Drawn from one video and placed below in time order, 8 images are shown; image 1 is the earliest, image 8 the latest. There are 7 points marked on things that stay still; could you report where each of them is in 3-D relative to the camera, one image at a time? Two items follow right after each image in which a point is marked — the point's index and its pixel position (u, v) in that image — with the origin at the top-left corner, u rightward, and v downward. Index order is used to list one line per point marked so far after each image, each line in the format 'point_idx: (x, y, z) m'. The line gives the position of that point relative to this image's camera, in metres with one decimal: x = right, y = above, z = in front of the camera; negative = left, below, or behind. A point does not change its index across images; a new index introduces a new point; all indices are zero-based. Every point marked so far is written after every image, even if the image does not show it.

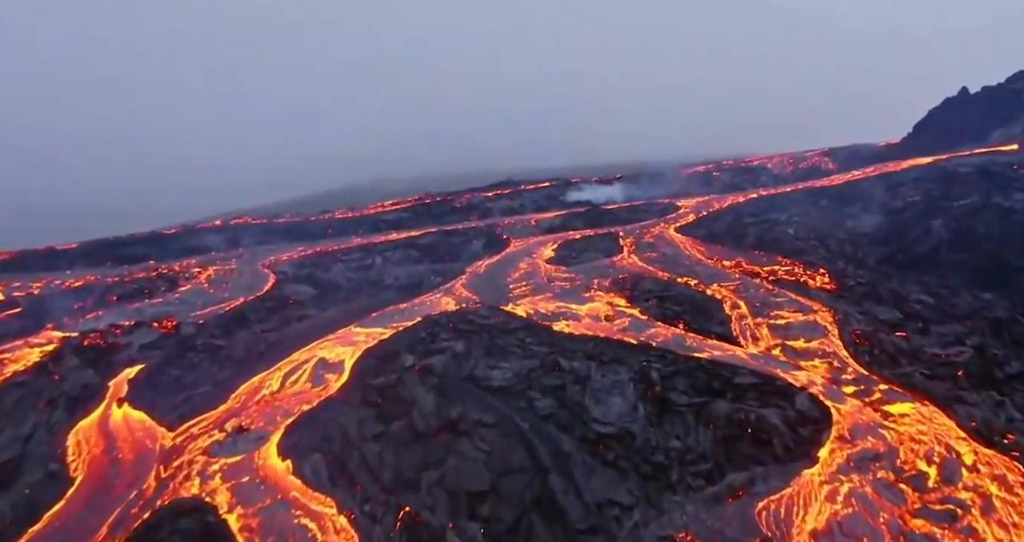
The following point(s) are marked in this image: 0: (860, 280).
0: (+11.7, -0.3, +18.7) m
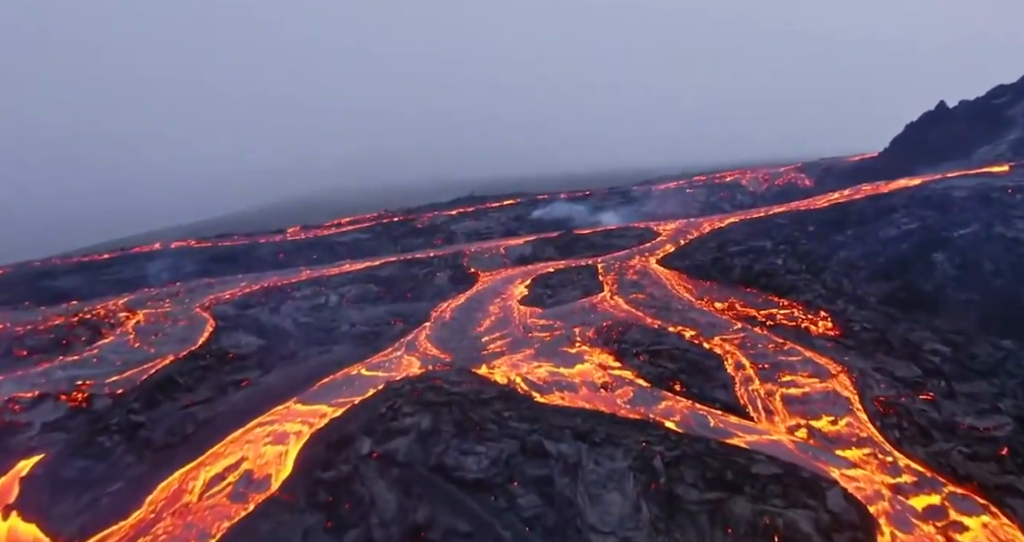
0: (+10.8, -1.6, +17.0) m
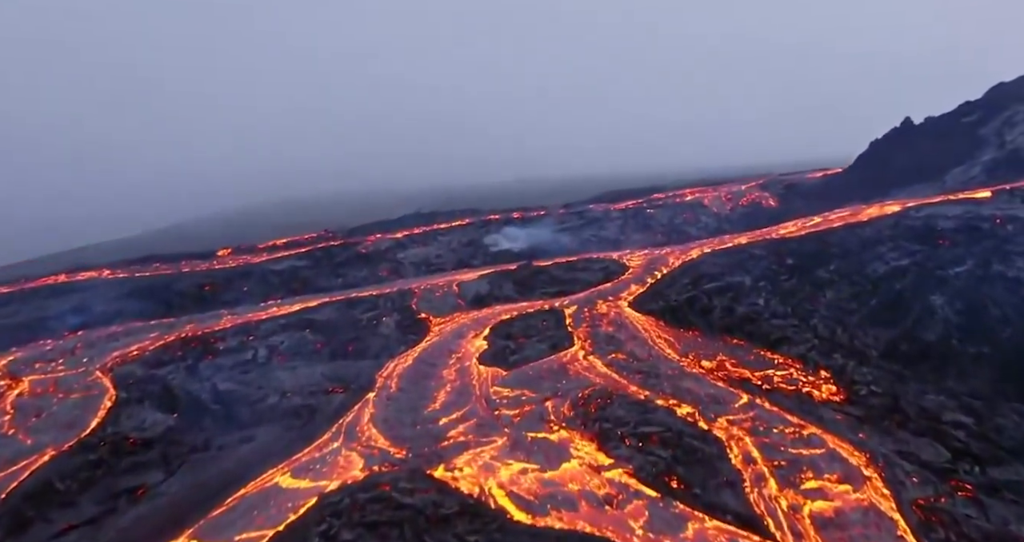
0: (+9.8, -3.1, +15.1) m
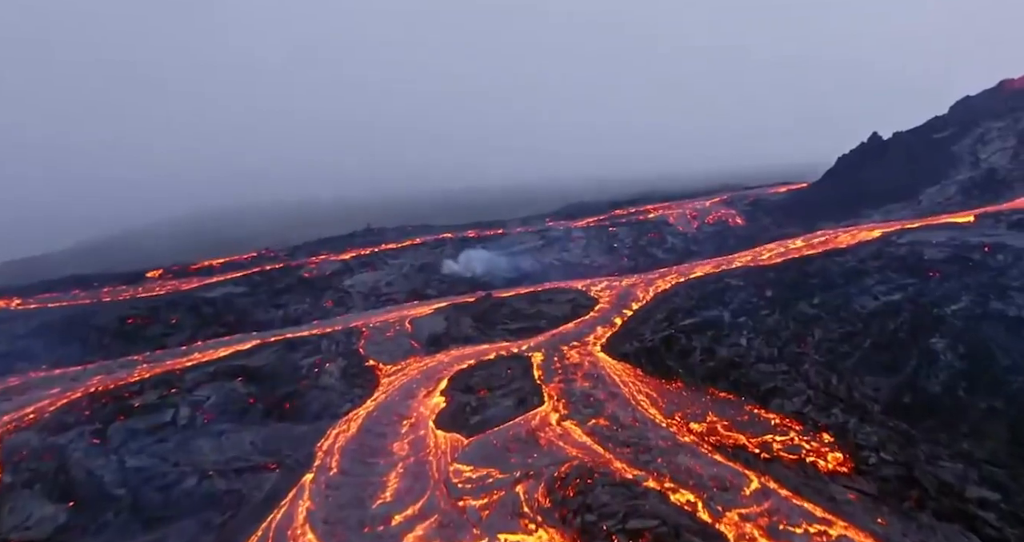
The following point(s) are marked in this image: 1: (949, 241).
0: (+8.9, -4.3, +13.5) m
1: (+14.8, +1.0, +18.9) m
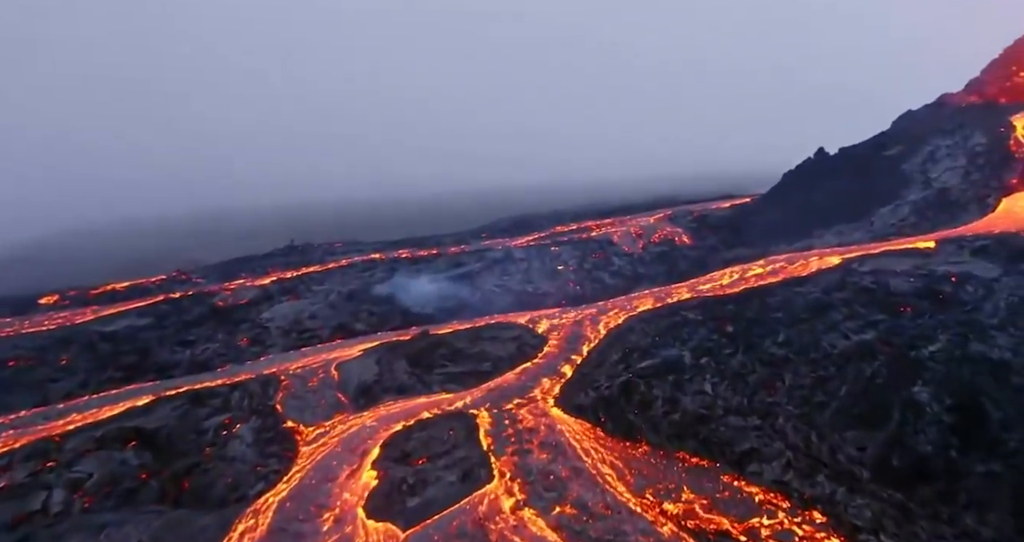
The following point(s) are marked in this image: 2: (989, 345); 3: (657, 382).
0: (+7.8, -5.5, +11.8) m
1: (+12.8, 0.0, +17.9) m
2: (+12.3, -1.9, +14.4) m
3: (+4.8, -3.6, +18.5) m
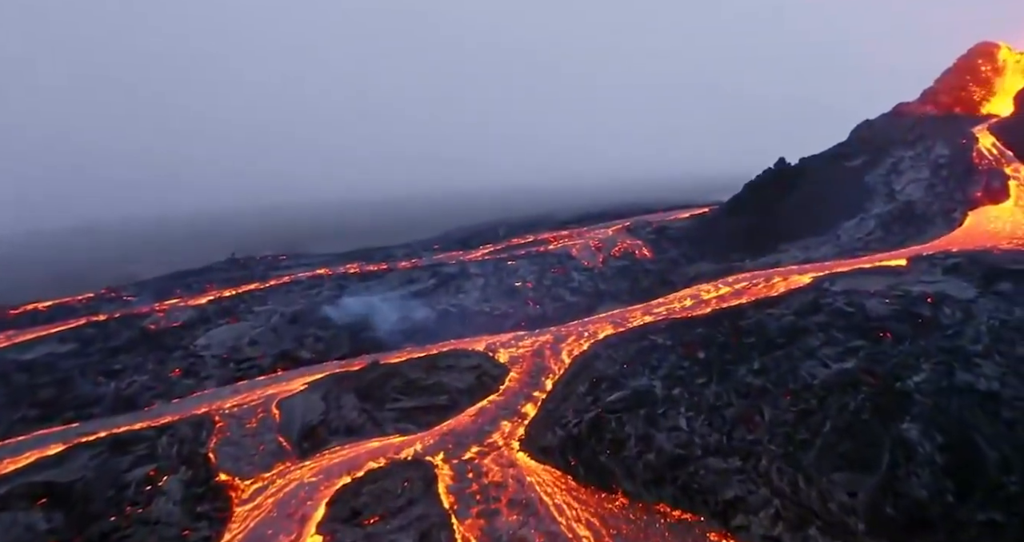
0: (+7.1, -6.2, +10.7) m
1: (+11.5, -0.6, +17.2) m
2: (+11.3, -2.5, +13.6) m
3: (+3.5, -4.5, +17.1) m
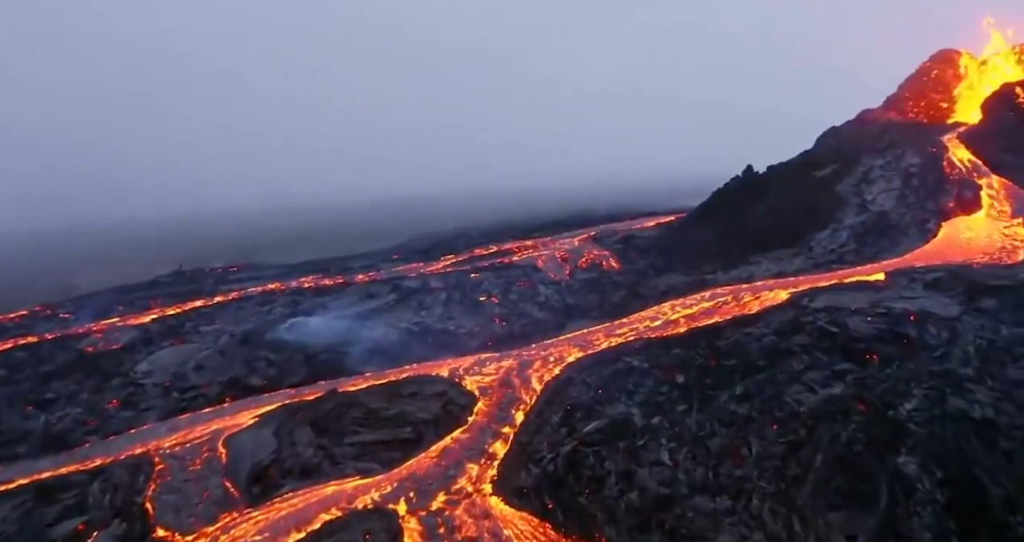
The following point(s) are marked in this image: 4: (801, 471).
0: (+6.8, -6.8, +9.8) m
1: (+10.6, -1.1, +16.6) m
2: (+10.6, -3.0, +13.0) m
3: (+2.7, -5.2, +16.0) m
4: (+7.0, -4.8, +13.5) m
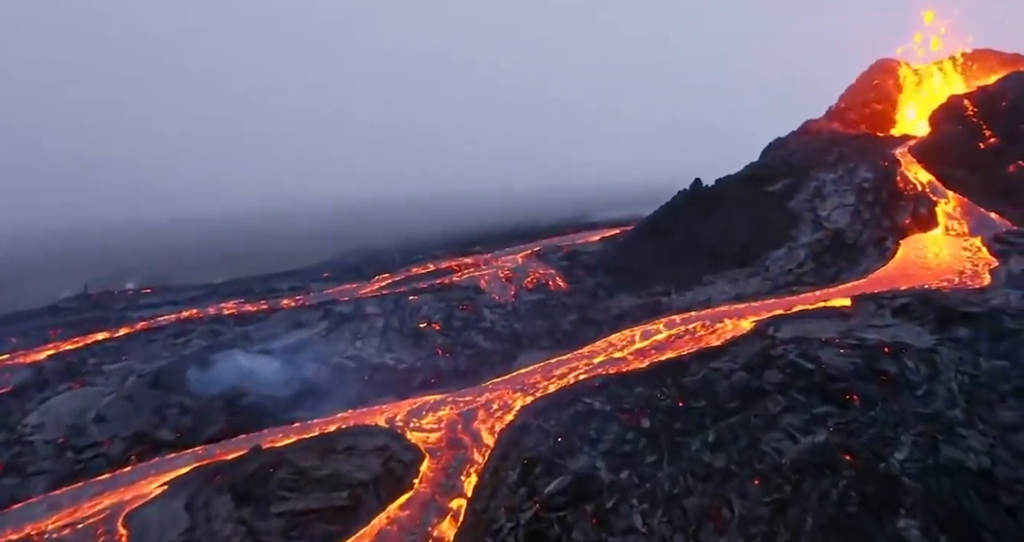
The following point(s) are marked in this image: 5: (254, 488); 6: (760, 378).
0: (+6.3, -7.8, +8.5) m
1: (+9.1, -1.9, +15.5) m
2: (+9.7, -3.8, +12.0) m
3: (+1.6, -6.3, +14.1) m
4: (+6.0, -5.7, +12.1) m
5: (-8.8, -7.3, +18.9) m
6: (+6.9, -2.9, +15.6) m
